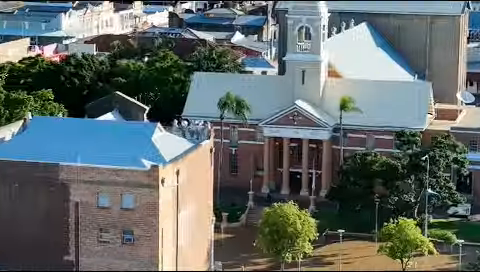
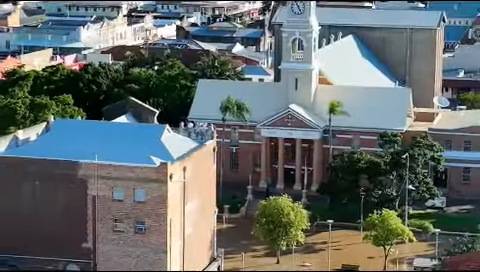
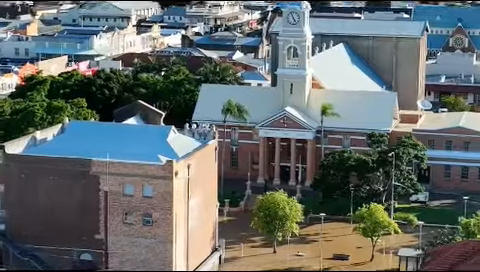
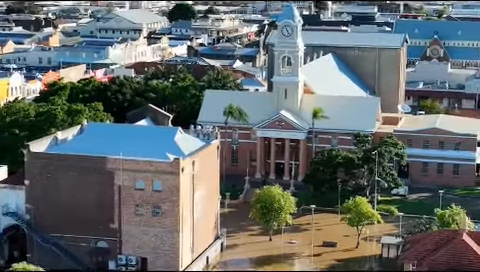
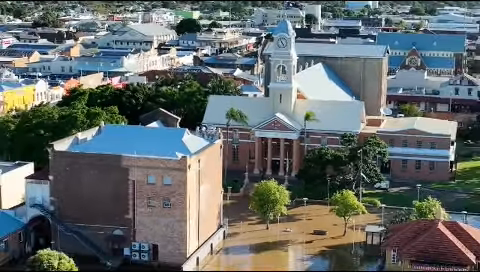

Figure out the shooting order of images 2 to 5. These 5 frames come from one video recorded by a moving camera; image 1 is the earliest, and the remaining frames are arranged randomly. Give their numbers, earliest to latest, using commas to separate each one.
2, 3, 4, 5
